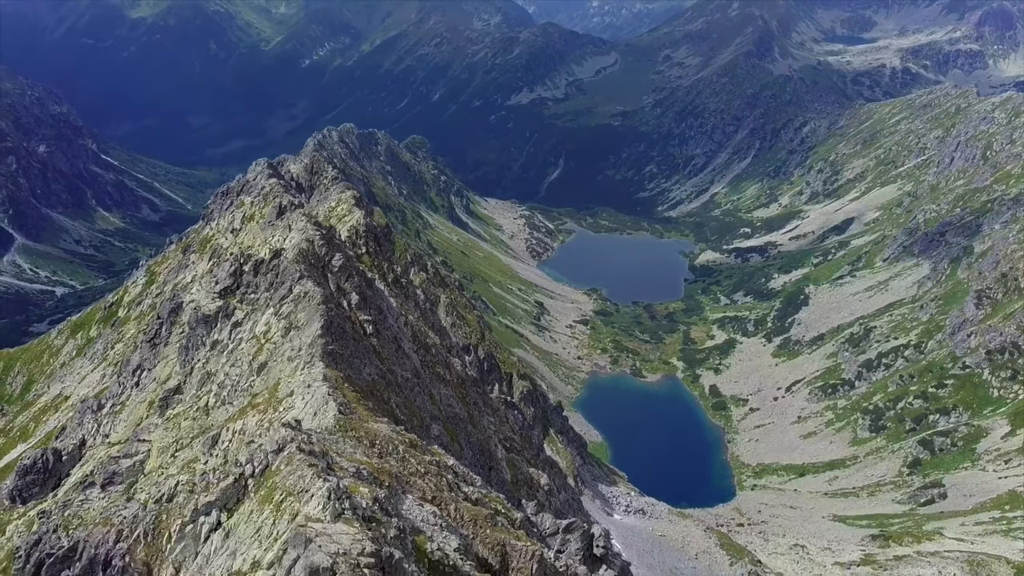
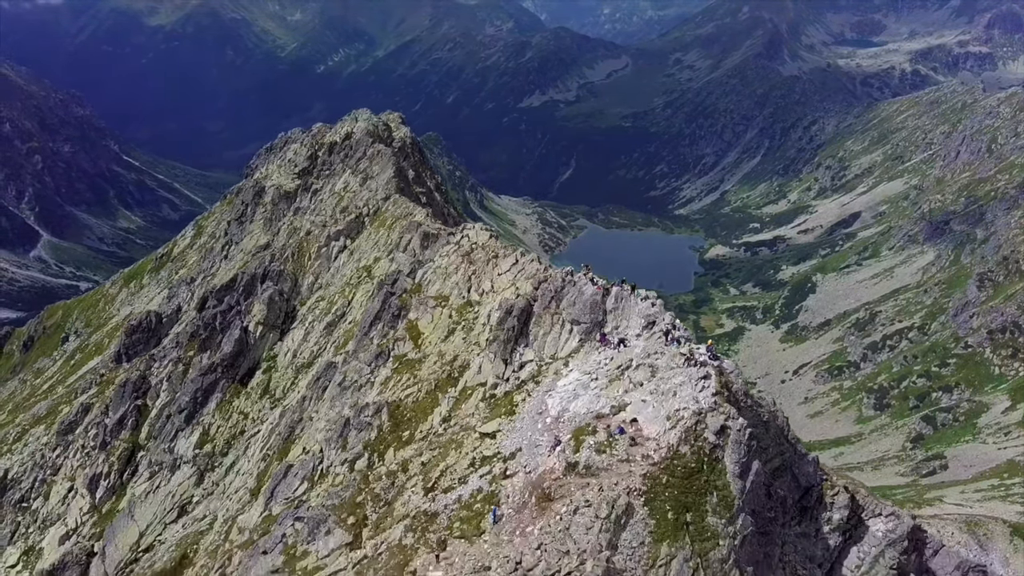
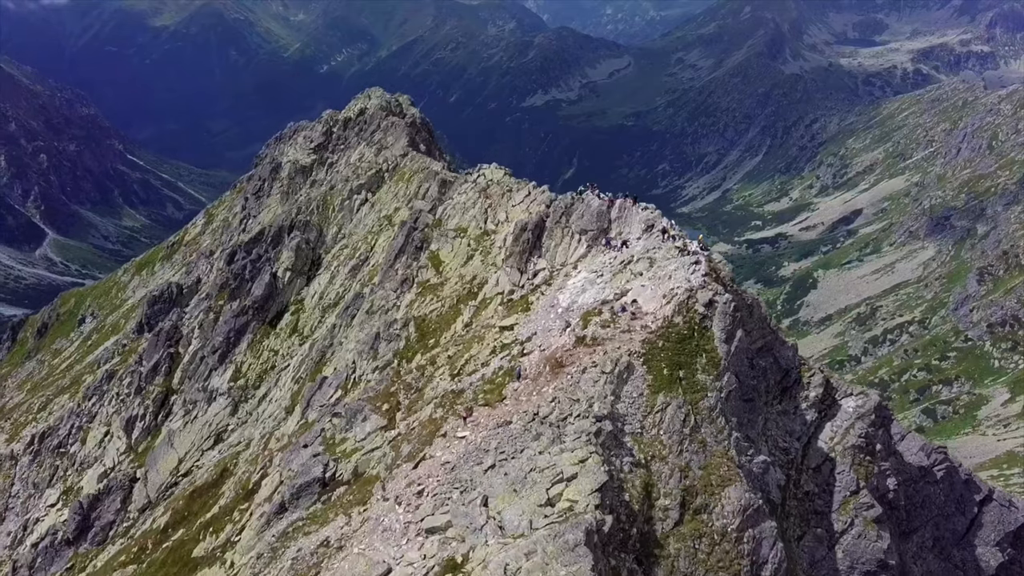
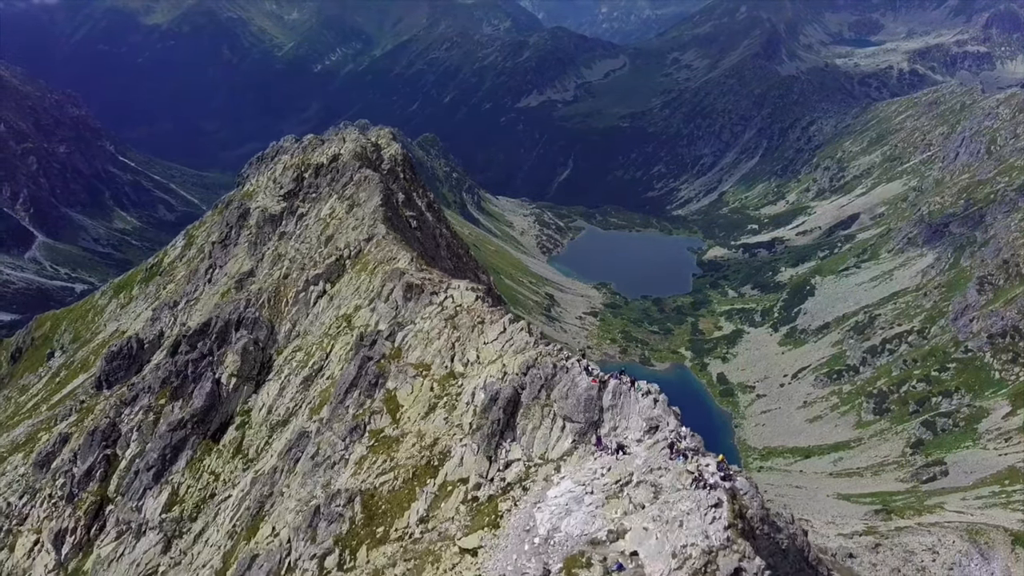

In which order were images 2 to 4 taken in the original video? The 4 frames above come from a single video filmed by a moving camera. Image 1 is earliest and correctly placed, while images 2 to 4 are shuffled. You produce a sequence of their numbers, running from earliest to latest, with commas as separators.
4, 2, 3
